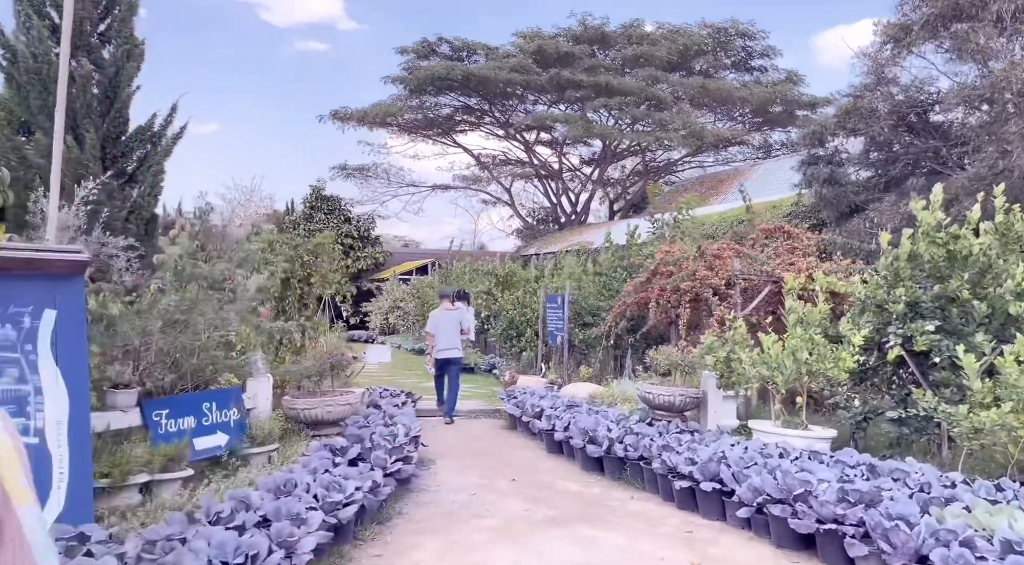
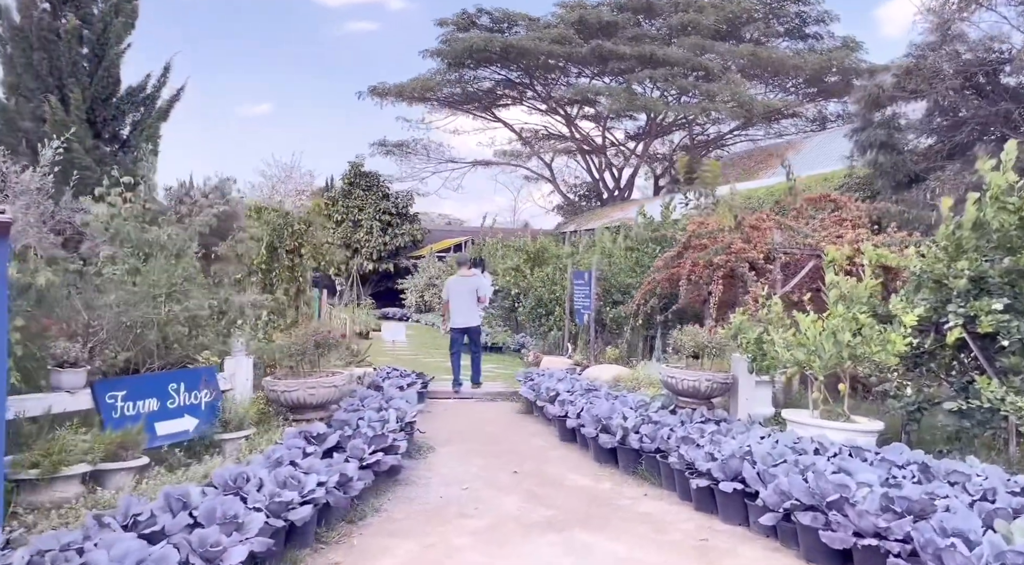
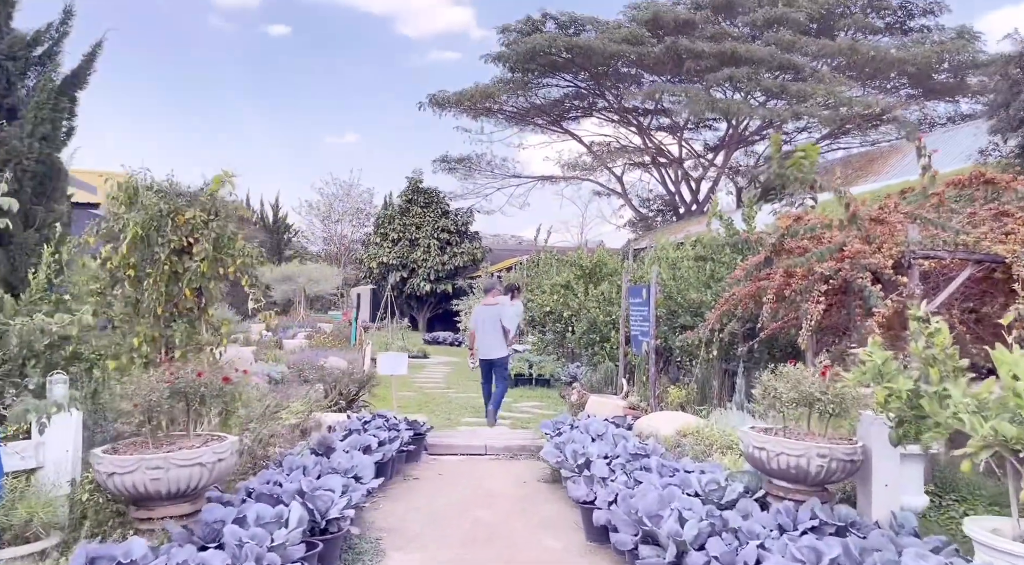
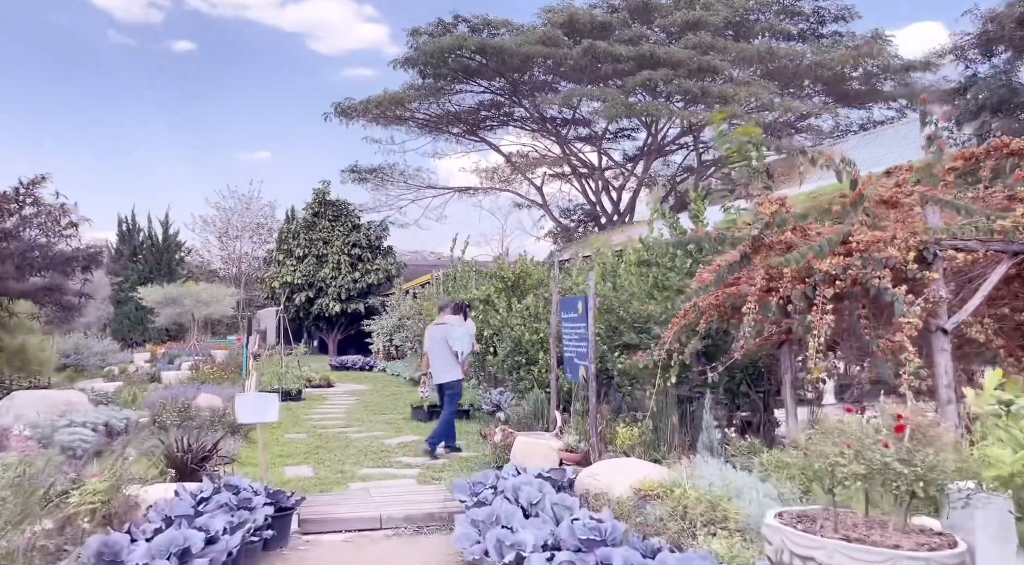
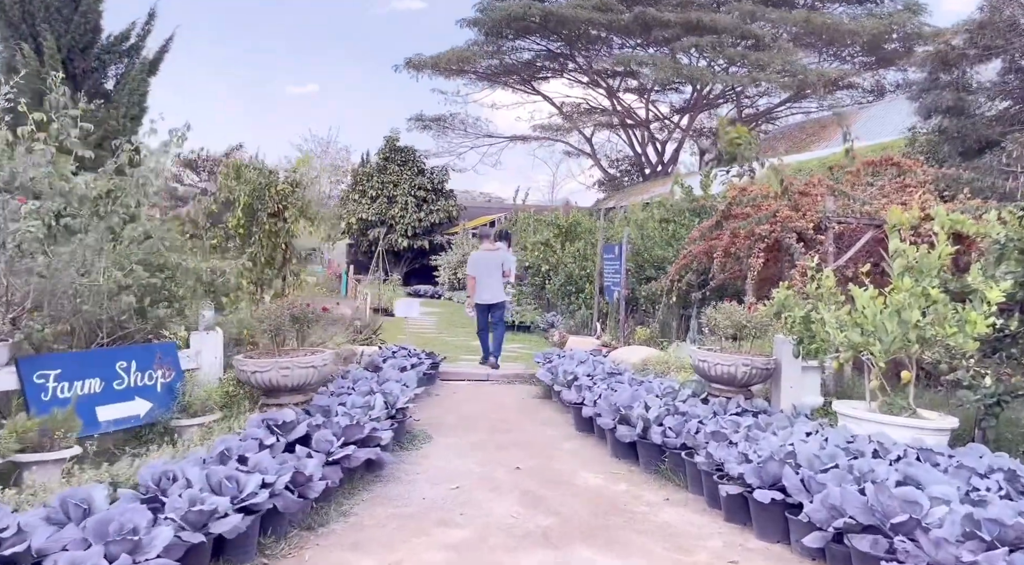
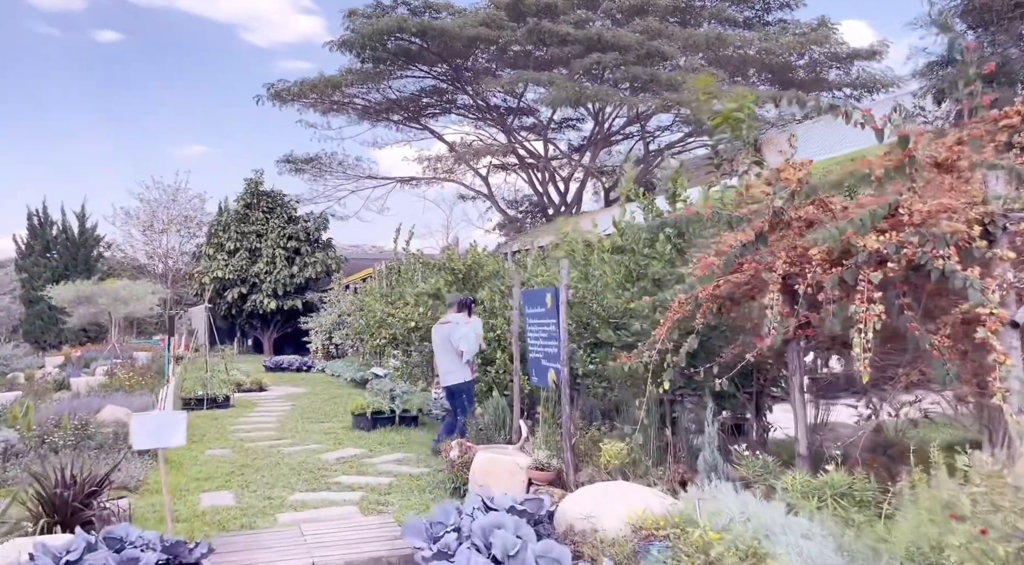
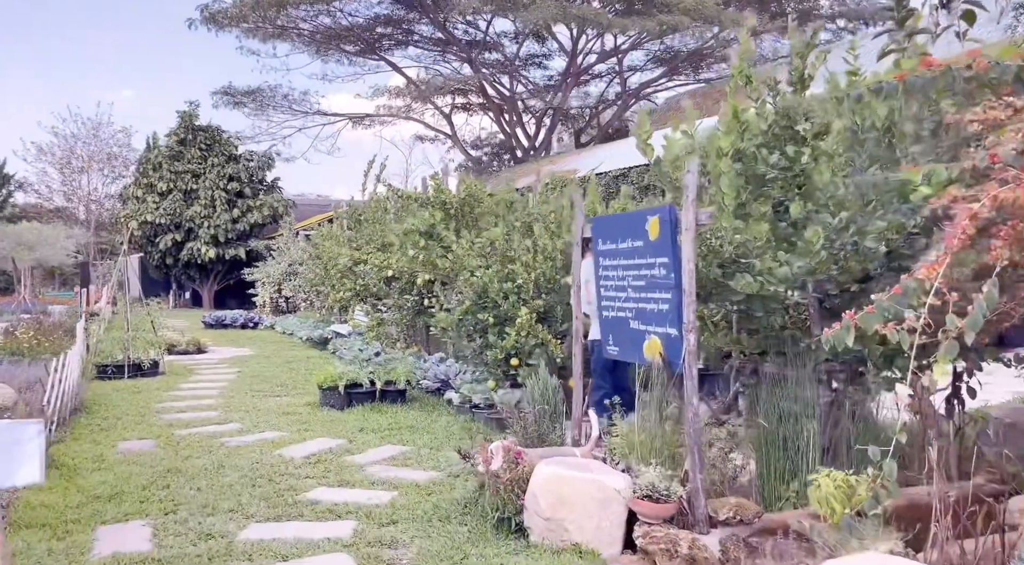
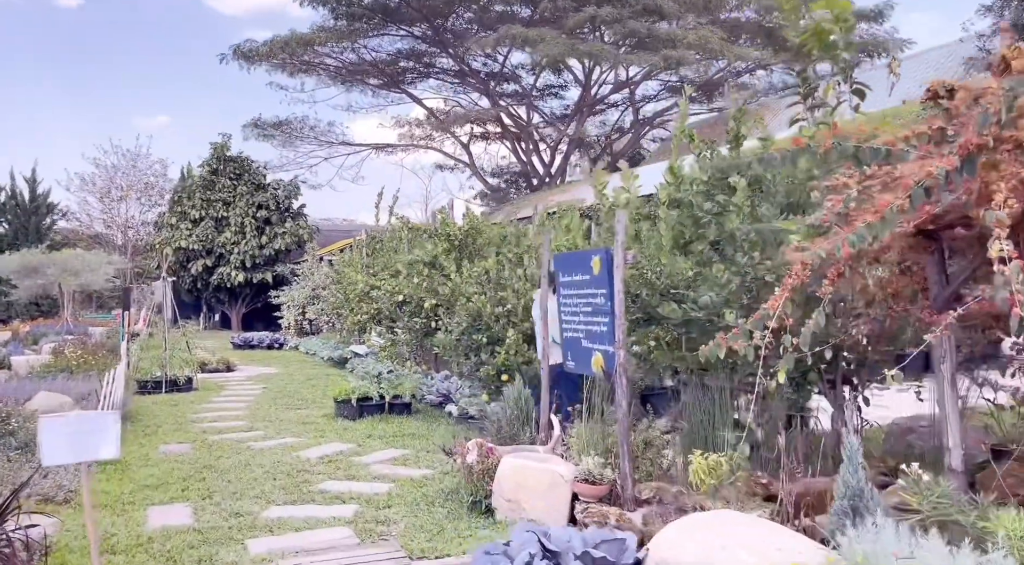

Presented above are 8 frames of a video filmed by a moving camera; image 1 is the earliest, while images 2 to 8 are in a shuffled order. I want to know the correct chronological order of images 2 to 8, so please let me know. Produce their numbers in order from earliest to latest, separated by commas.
2, 5, 3, 4, 6, 8, 7
